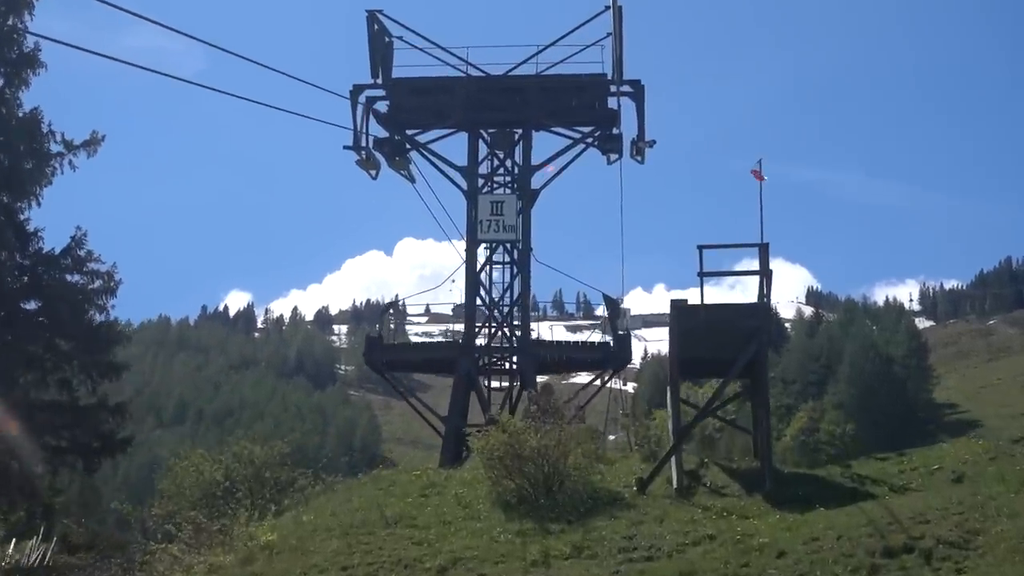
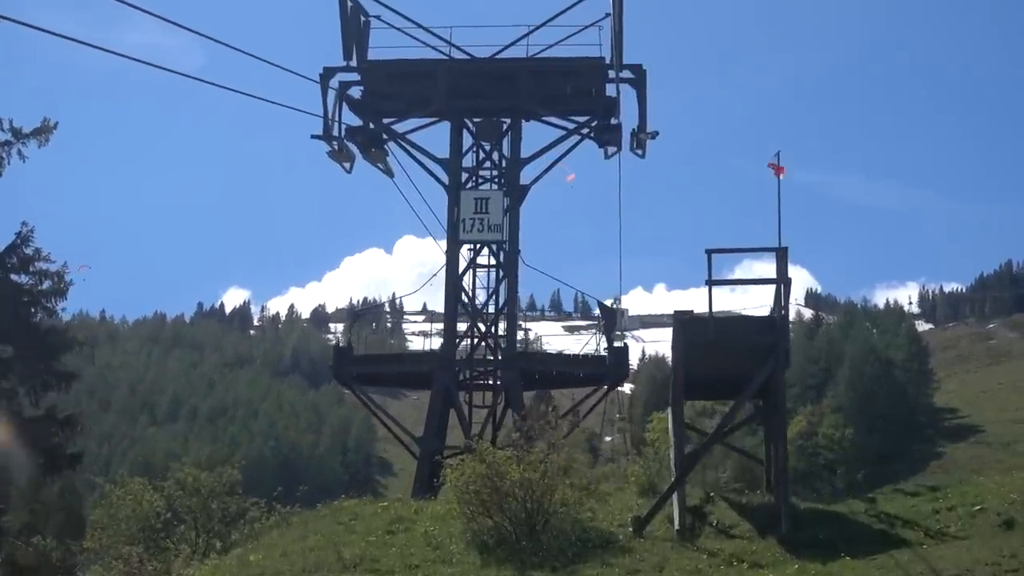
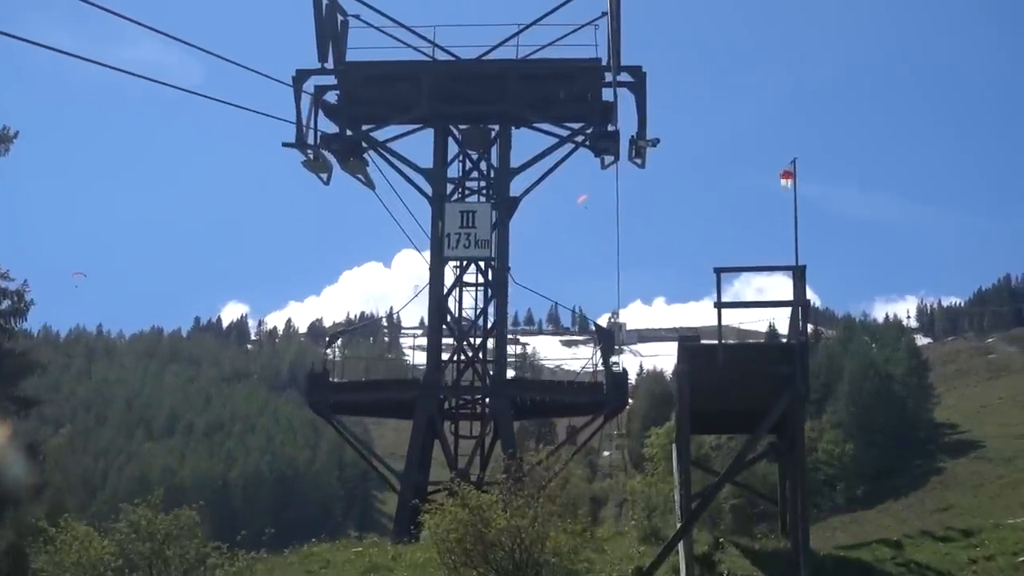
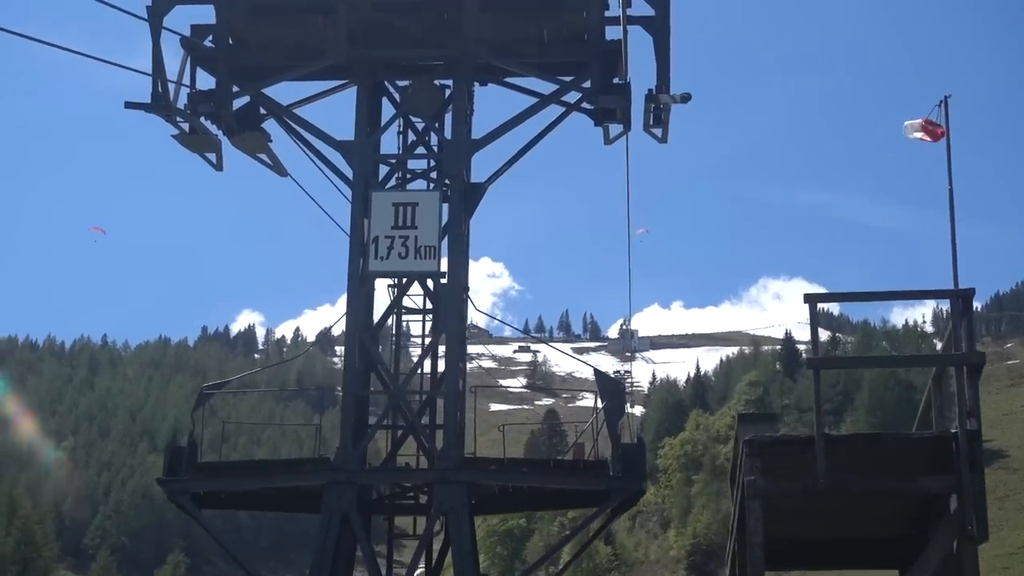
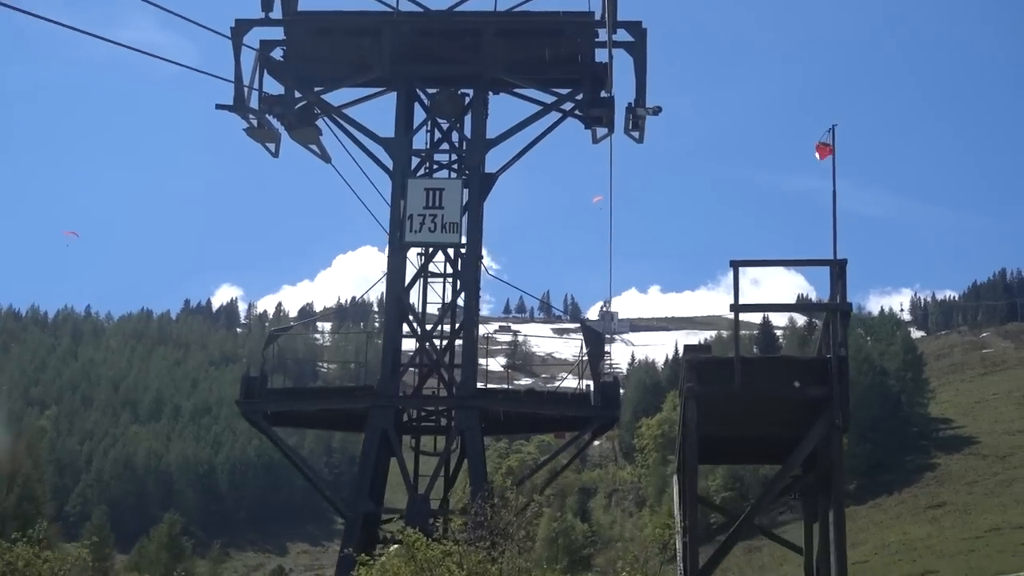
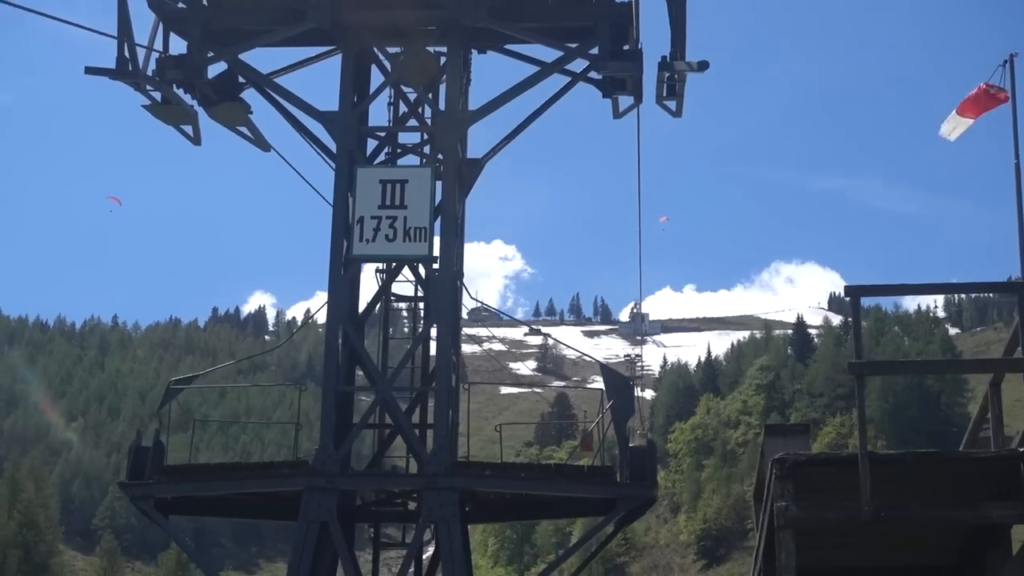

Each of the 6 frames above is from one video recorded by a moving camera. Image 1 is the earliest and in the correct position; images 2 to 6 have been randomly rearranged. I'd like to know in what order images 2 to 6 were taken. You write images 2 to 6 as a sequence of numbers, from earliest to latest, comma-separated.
2, 3, 5, 4, 6
